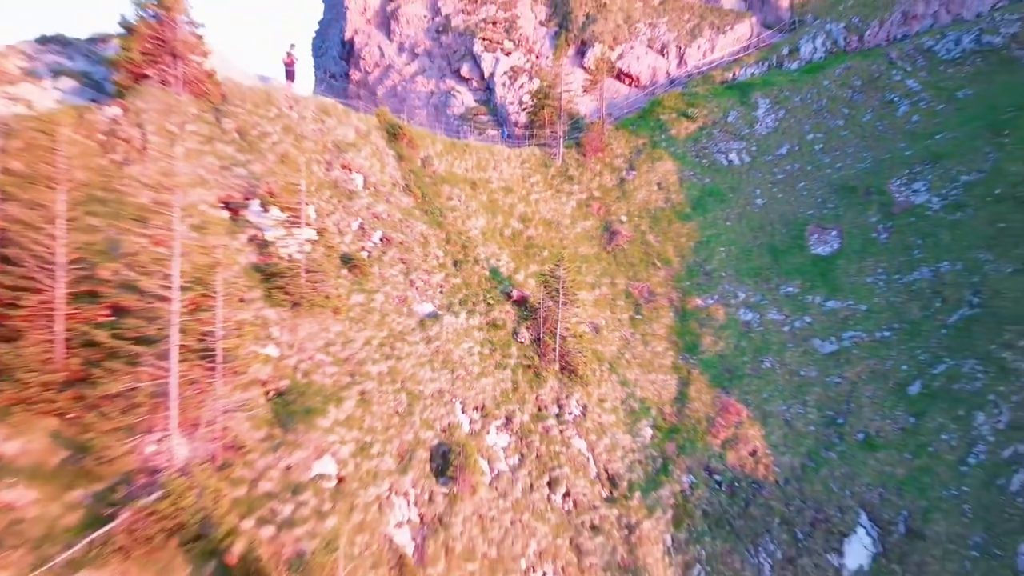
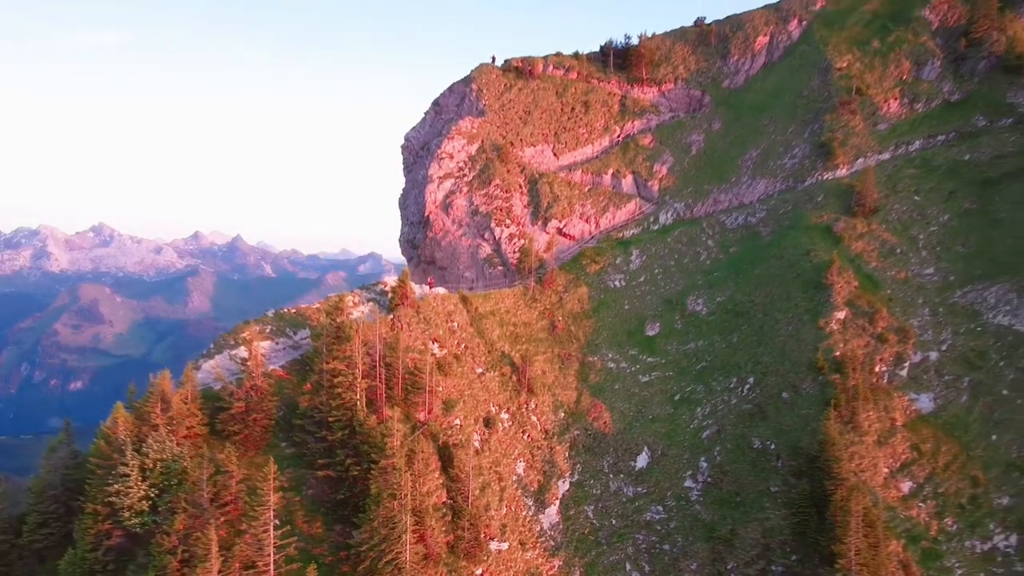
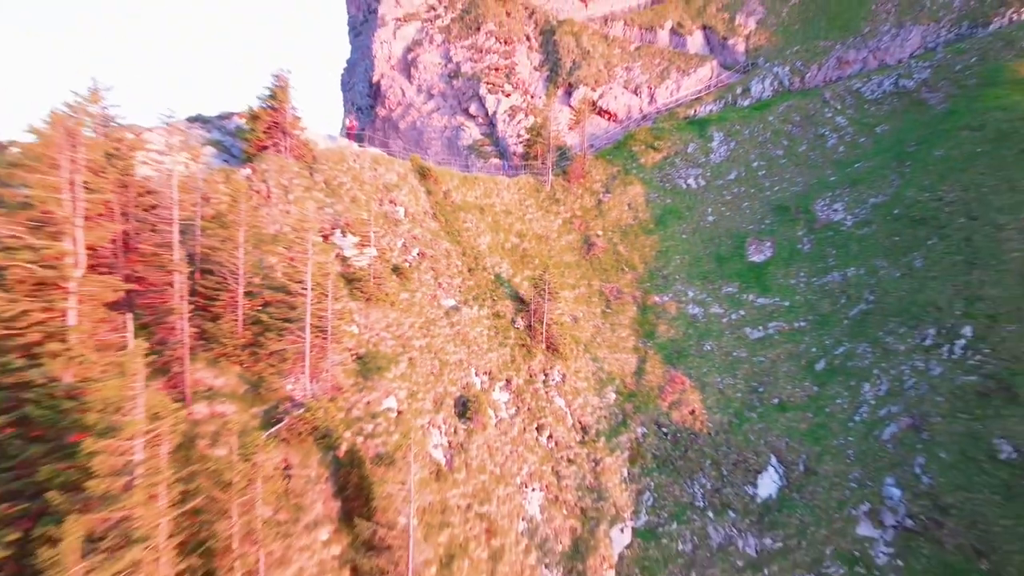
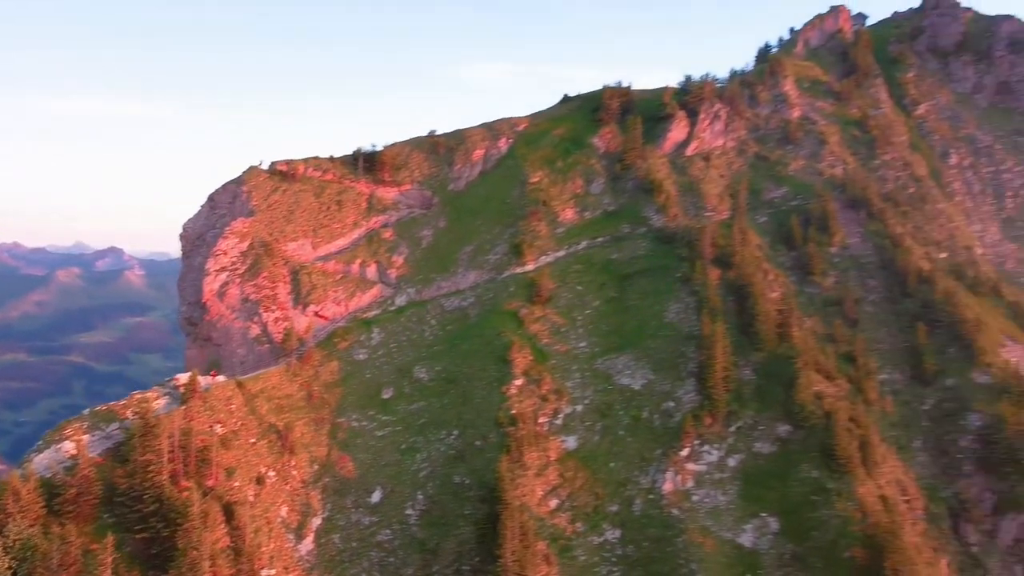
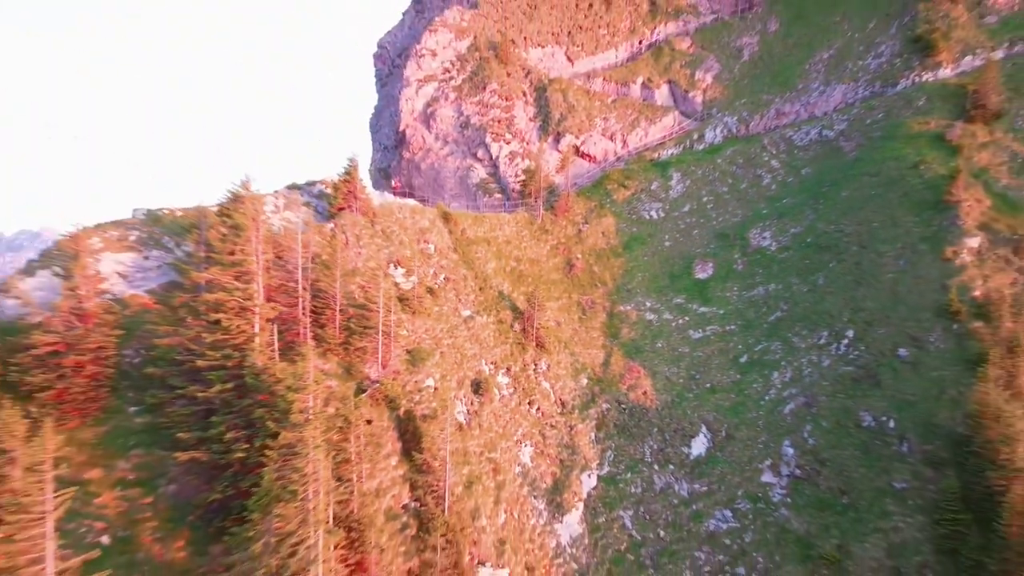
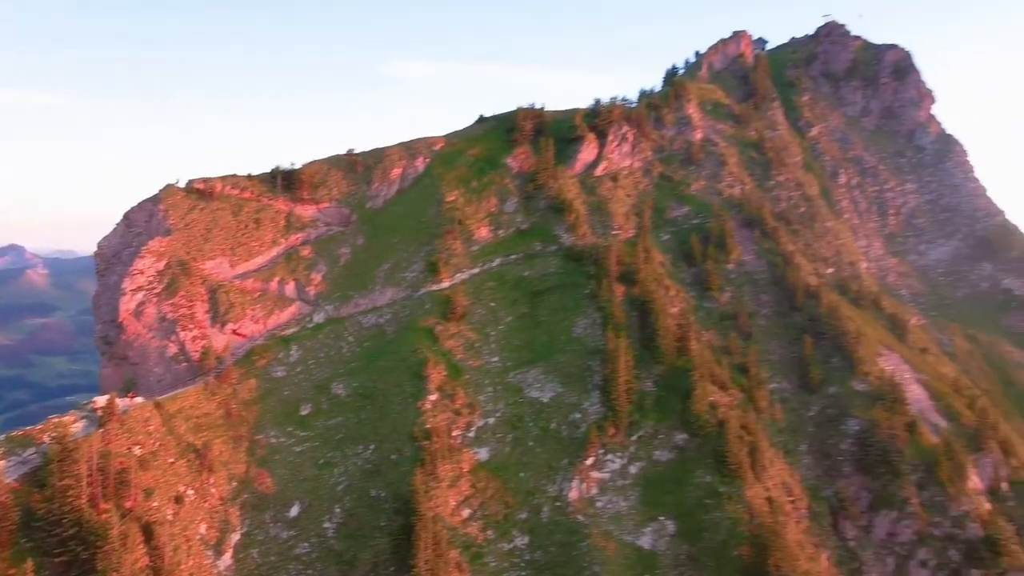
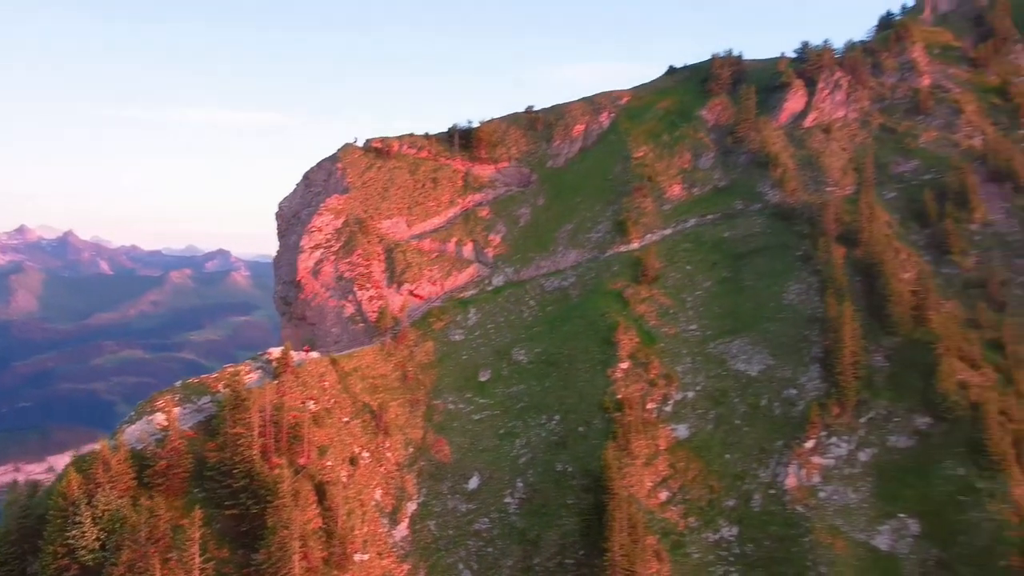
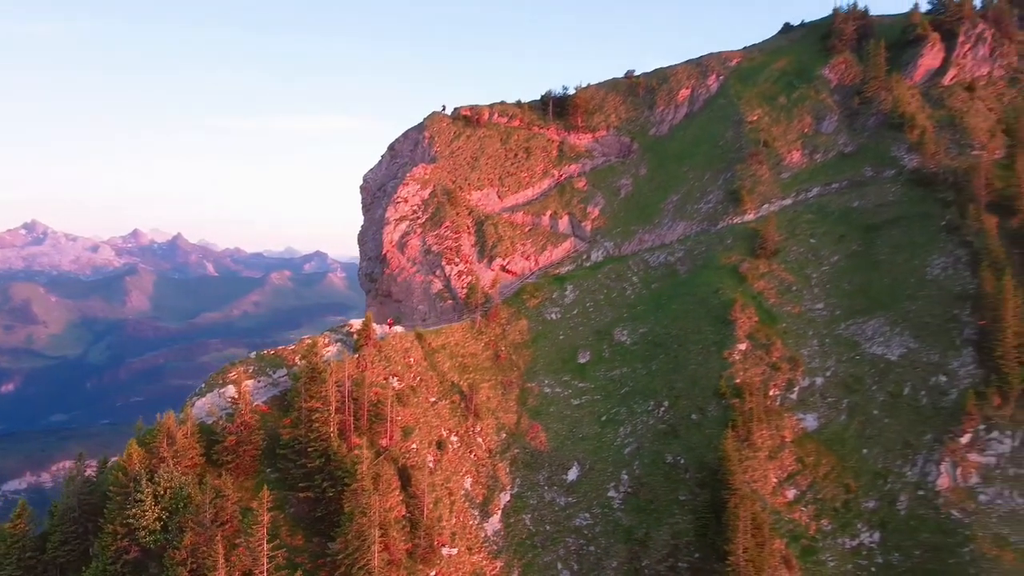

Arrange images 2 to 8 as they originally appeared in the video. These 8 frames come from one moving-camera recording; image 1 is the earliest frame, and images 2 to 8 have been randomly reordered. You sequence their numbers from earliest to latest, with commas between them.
3, 5, 2, 8, 7, 4, 6
